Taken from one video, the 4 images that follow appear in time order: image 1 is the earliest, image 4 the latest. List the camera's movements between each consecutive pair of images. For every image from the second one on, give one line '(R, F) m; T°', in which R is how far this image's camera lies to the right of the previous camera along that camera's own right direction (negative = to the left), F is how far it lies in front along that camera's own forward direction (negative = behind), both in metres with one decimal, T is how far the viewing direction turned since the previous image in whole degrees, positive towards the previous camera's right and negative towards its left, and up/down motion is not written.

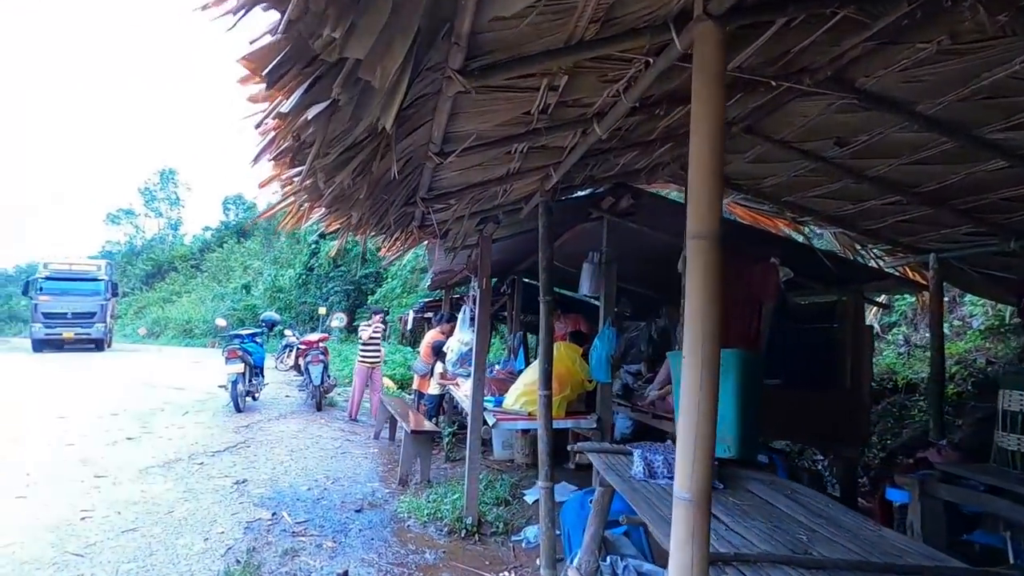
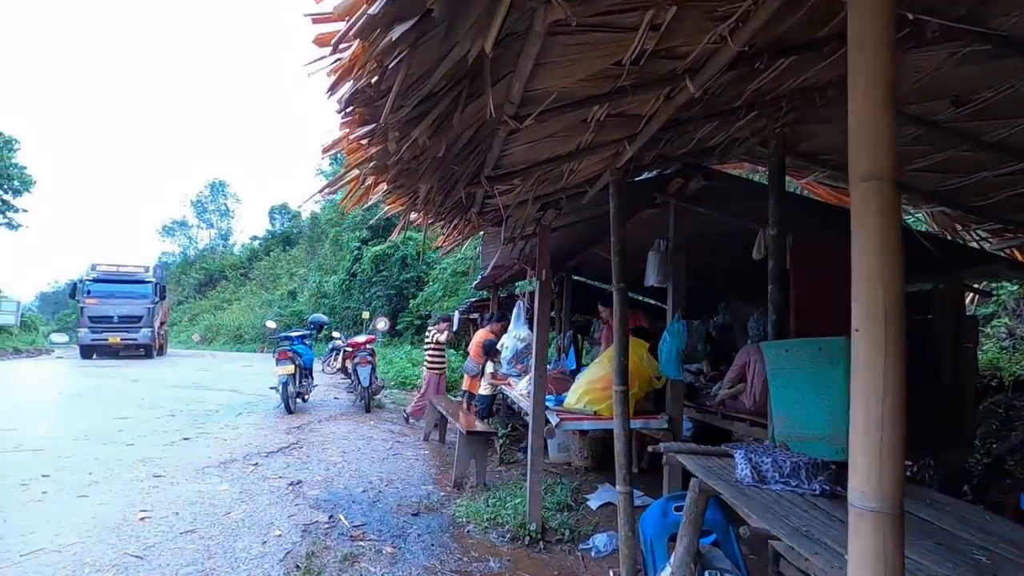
(-0.2, +0.3) m; -4°
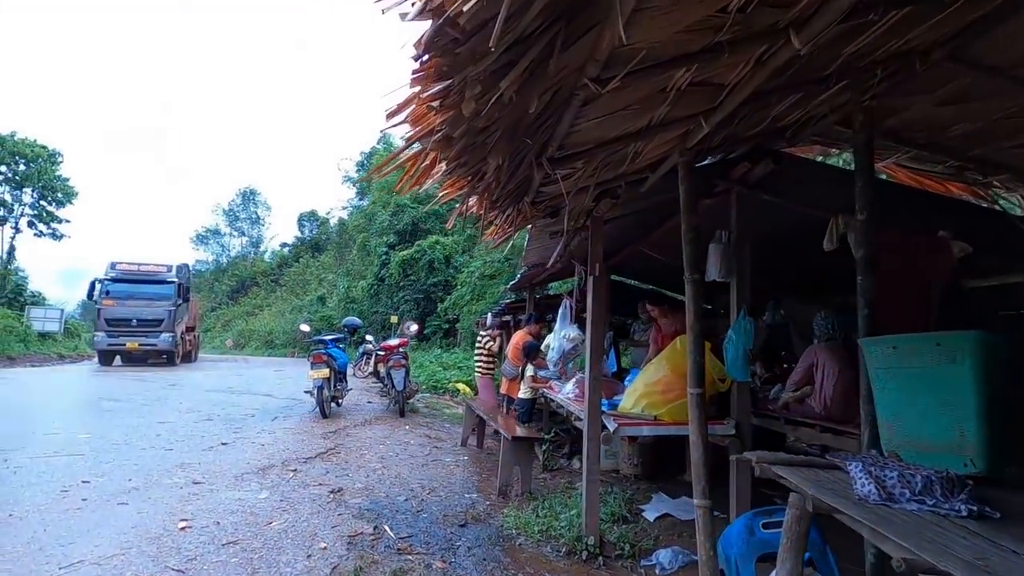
(-0.2, +0.3) m; -3°
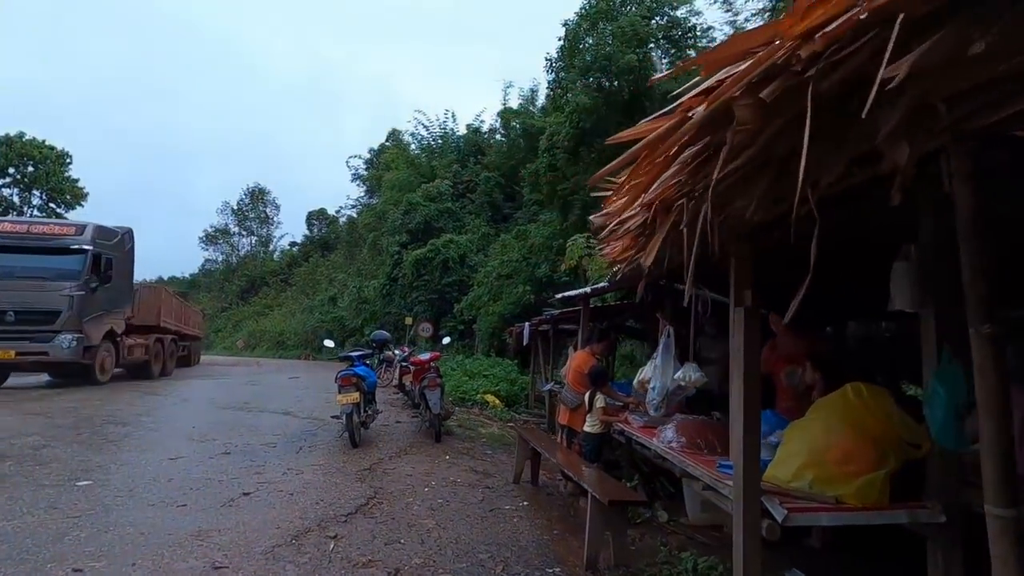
(-0.7, +1.1) m; -1°
